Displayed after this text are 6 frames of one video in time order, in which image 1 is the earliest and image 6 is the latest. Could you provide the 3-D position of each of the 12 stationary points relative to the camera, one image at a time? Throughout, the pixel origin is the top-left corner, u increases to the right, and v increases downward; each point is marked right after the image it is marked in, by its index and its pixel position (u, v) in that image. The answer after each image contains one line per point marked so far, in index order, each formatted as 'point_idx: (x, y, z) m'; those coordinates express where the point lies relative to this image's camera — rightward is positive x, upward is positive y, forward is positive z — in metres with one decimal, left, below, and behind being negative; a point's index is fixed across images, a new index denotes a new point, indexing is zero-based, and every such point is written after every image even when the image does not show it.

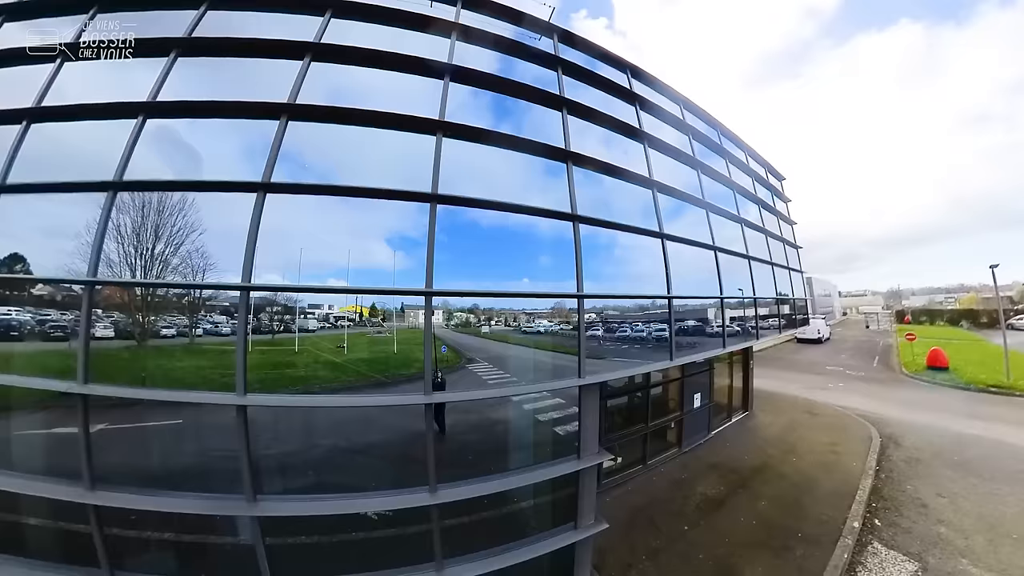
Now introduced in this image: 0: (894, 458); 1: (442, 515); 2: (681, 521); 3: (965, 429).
0: (+9.4, -4.2, +8.4) m
1: (-0.9, -3.4, +5.3) m
2: (+2.8, -4.0, +6.1) m
3: (+14.7, -4.6, +11.0) m
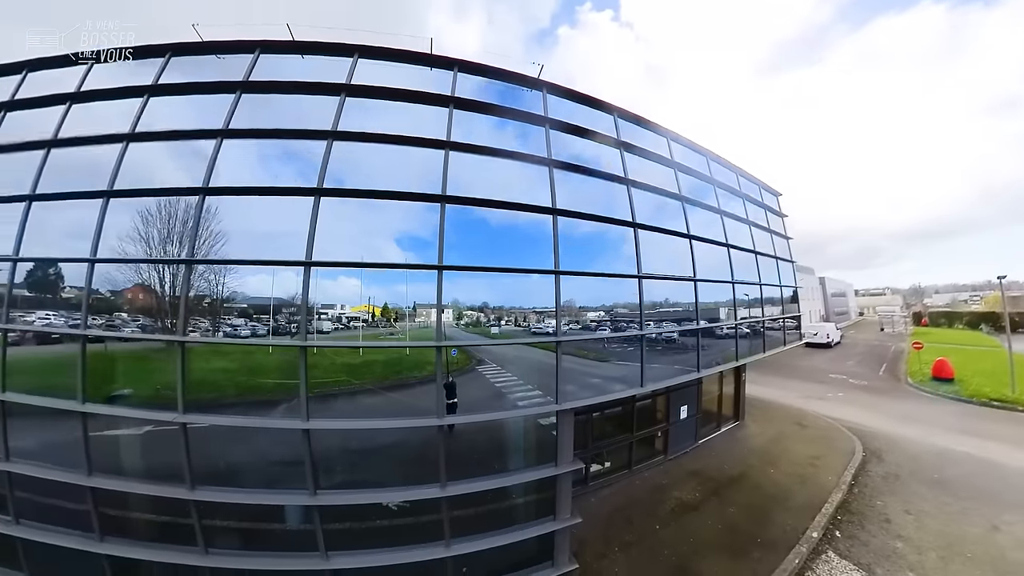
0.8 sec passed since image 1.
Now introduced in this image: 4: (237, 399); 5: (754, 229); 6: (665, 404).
0: (+9.4, -4.8, +8.8) m
1: (-1.0, -3.8, +6.1) m
2: (+2.7, -4.4, +6.7) m
3: (+14.8, -5.3, +11.3) m
4: (-4.8, -2.0, +6.0) m
5: (+8.5, +2.3, +12.3) m
6: (+3.9, -3.0, +9.0) m
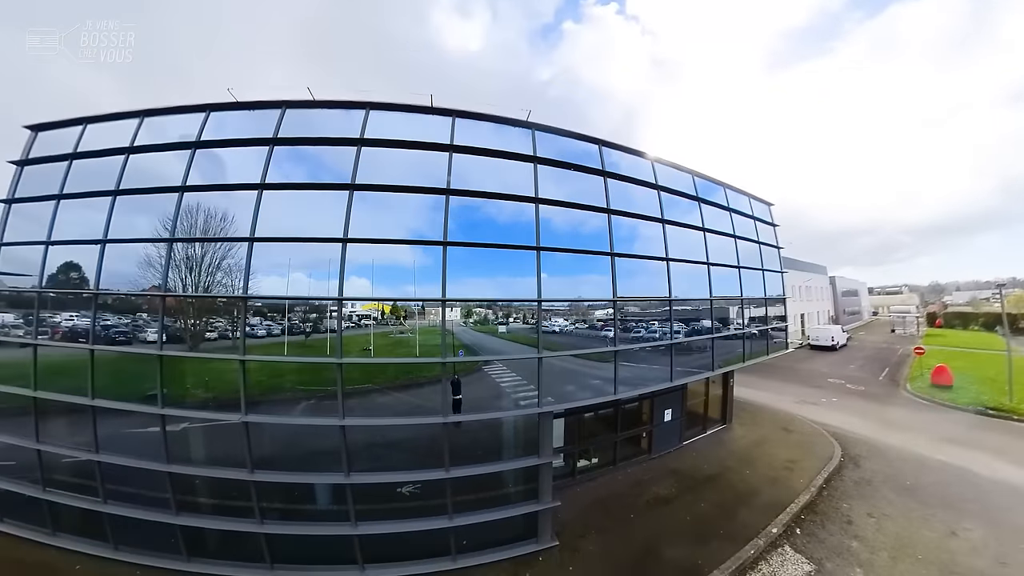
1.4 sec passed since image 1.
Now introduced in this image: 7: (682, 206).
0: (+9.3, -5.3, +9.4) m
1: (-1.2, -4.1, +6.9) m
2: (+2.6, -4.9, +7.5) m
3: (+14.7, -5.8, +11.8) m
4: (-5.0, -2.3, +6.8) m
5: (+8.6, +1.9, +12.7) m
6: (+3.8, -3.3, +9.7) m
7: (+5.5, +2.8, +10.9) m
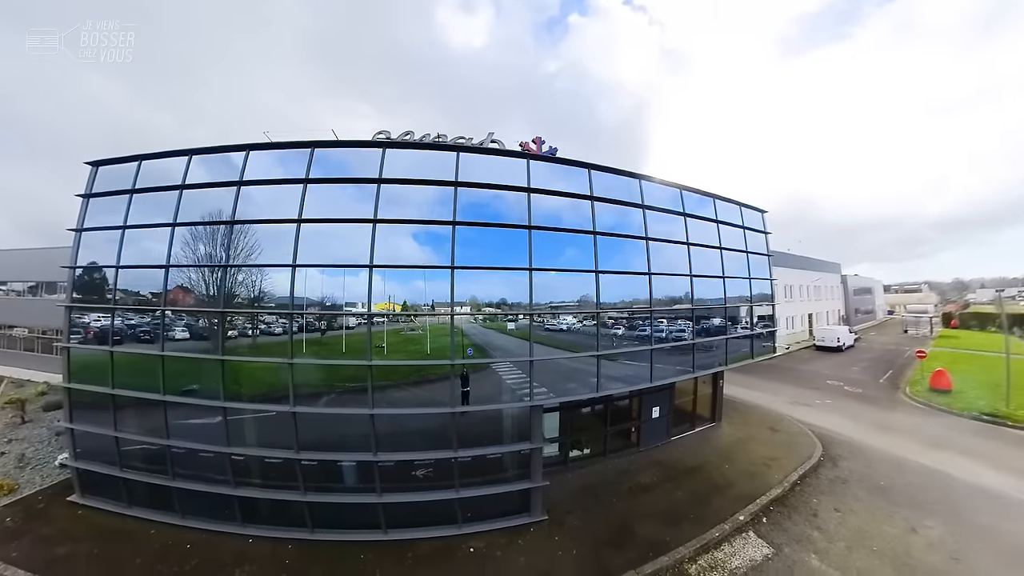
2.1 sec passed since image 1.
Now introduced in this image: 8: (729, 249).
0: (+9.3, -5.7, +10.2) m
1: (-1.2, -4.4, +7.9) m
2: (+2.5, -5.2, +8.4) m
3: (+14.8, -6.2, +12.4) m
4: (-5.0, -2.5, +7.9) m
5: (+8.9, +1.6, +13.3) m
6: (+3.9, -3.6, +10.5) m
7: (+5.7, +2.6, +11.5) m
8: (+8.5, +1.6, +13.0) m
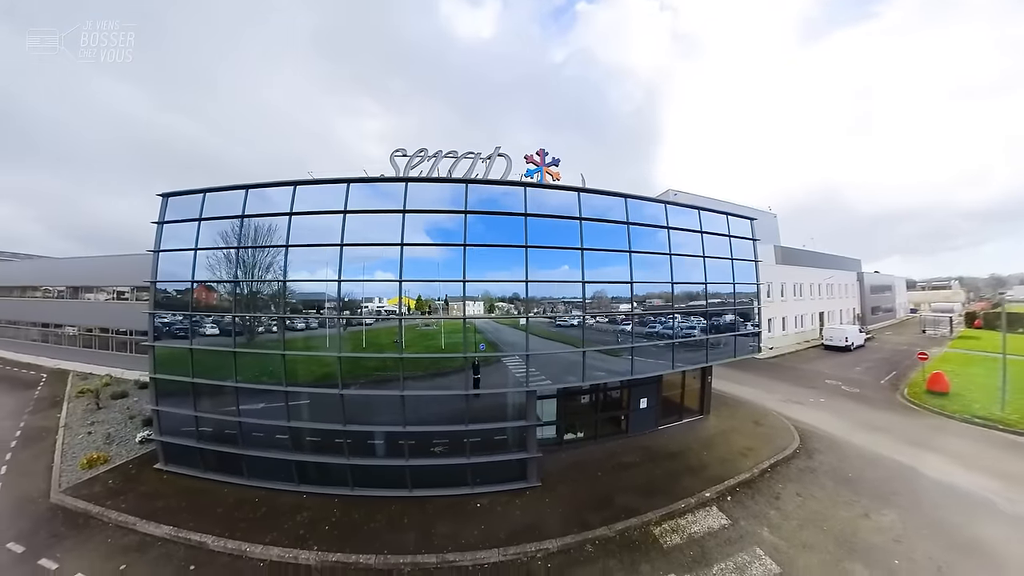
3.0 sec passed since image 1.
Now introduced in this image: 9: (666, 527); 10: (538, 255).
0: (+9.4, -6.0, +11.4) m
1: (-1.1, -4.5, +9.4) m
2: (+2.6, -5.4, +9.8) m
3: (+14.9, -6.6, +13.4) m
4: (-4.9, -2.5, +9.5) m
5: (+9.3, +1.4, +14.2) m
6: (+4.1, -3.8, +11.8) m
7: (+6.1, +2.4, +12.5) m
8: (+8.9, +1.4, +13.9) m
9: (+3.5, -5.4, +7.7) m
10: (+0.8, +1.0, +10.0) m
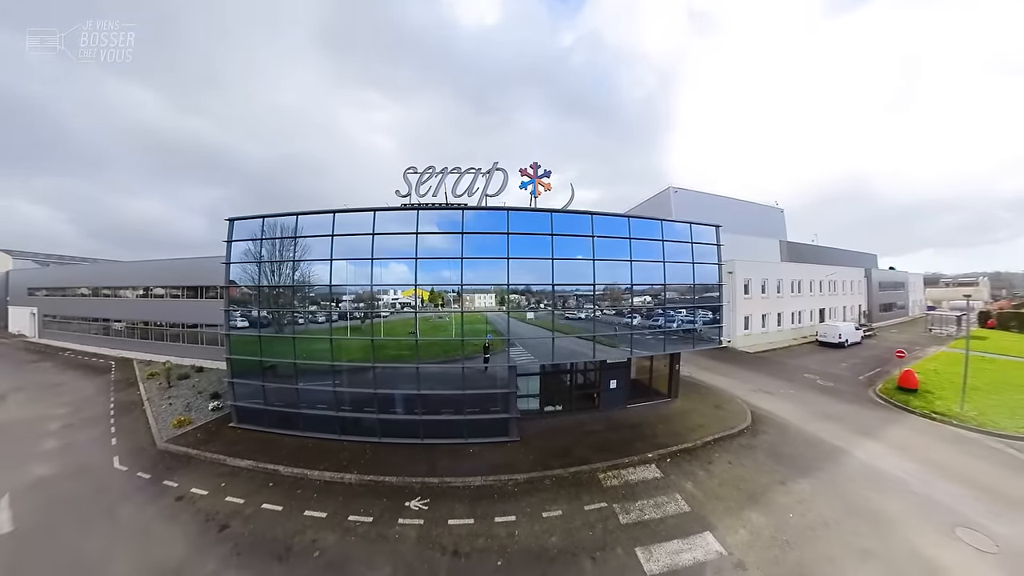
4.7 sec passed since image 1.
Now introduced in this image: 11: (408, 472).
0: (+9.0, -6.3, +13.7) m
1: (-1.5, -4.5, +12.1) m
2: (+2.2, -5.5, +12.4) m
3: (+14.6, -7.0, +15.6) m
4: (-5.2, -2.4, +12.2) m
5: (+9.3, +1.3, +16.1) m
6: (+3.8, -3.8, +14.2) m
7: (+6.0, +2.3, +14.5) m
8: (+8.9, +1.2, +15.8) m
9: (+3.0, -5.7, +10.3) m
10: (+0.6, +0.9, +12.3) m
11: (-3.1, -5.6, +10.2) m
